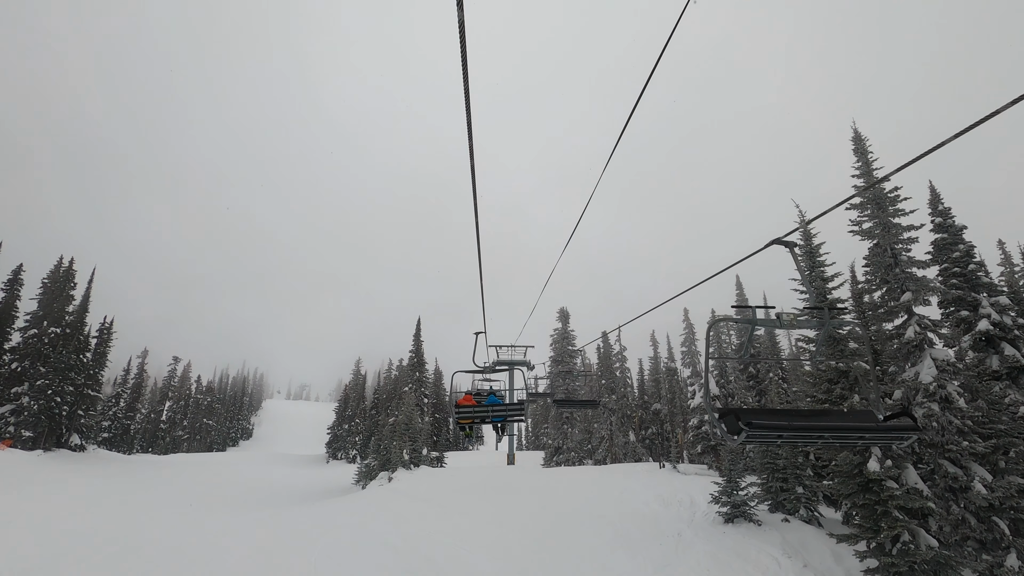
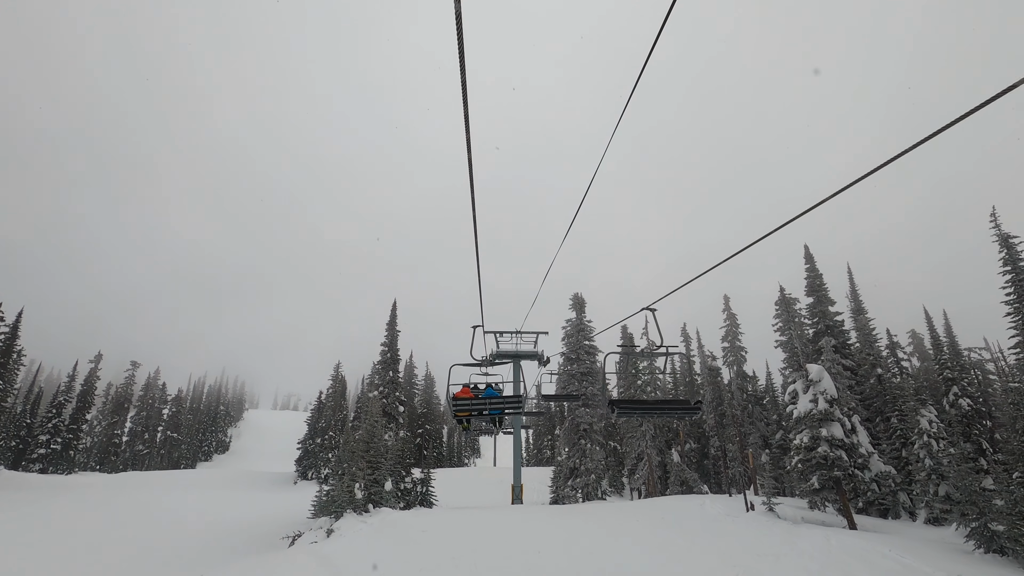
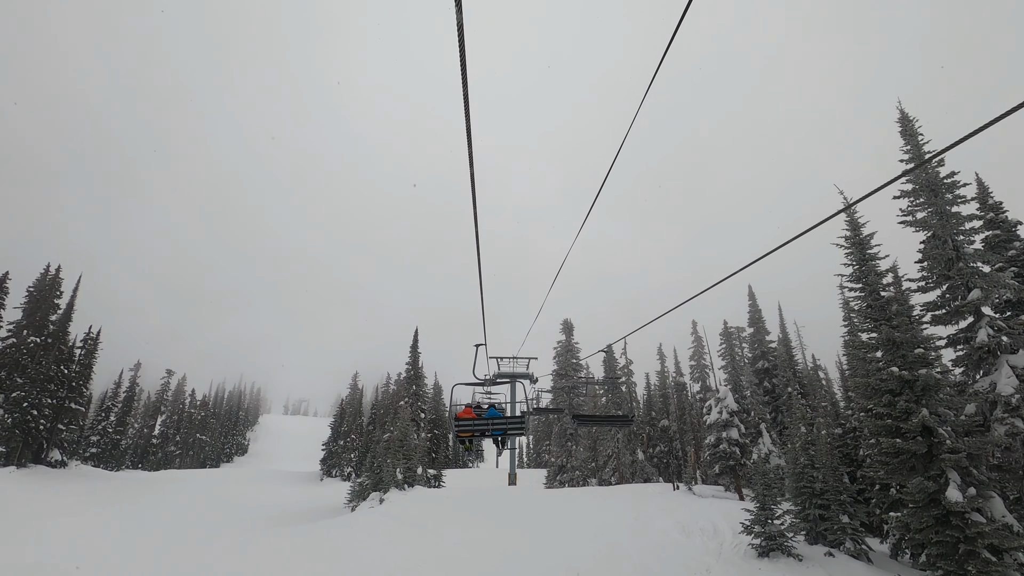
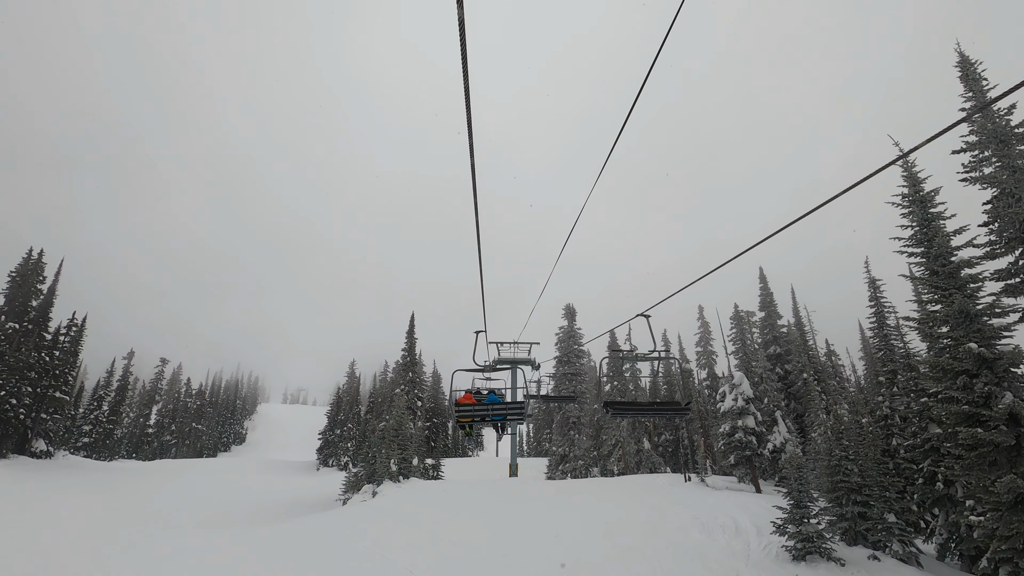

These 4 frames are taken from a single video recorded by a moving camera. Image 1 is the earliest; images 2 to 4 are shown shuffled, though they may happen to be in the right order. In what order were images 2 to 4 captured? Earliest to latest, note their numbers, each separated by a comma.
3, 4, 2
